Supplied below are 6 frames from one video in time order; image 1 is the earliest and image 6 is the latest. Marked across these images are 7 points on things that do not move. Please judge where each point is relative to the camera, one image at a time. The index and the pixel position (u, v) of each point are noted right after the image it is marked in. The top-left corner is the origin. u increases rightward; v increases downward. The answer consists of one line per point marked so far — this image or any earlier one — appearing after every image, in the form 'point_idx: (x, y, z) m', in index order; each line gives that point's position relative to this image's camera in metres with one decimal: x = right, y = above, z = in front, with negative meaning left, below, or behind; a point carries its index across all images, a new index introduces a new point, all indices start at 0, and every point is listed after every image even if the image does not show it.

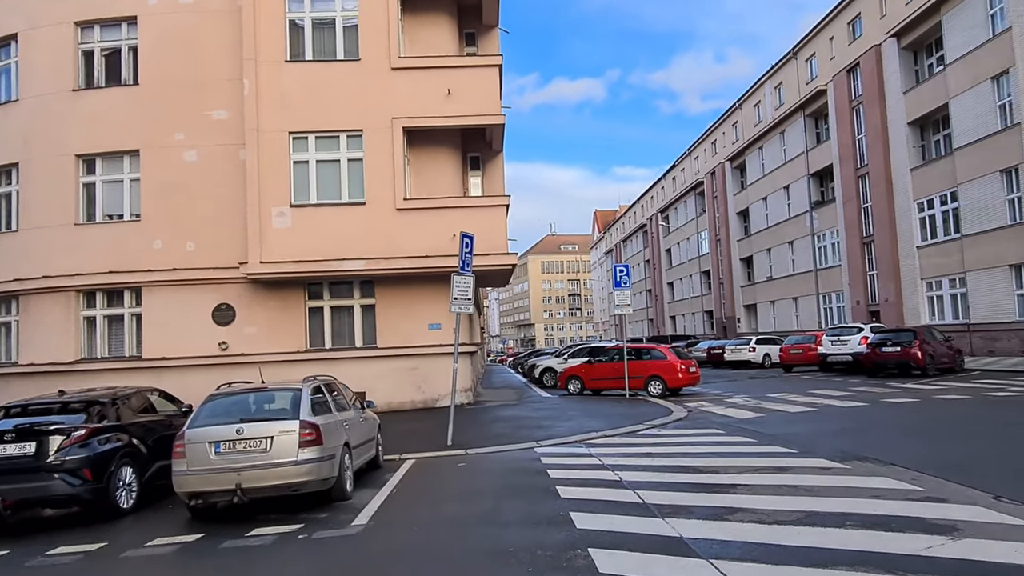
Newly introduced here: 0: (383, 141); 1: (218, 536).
0: (-3.1, +3.5, +17.6) m
1: (-2.8, -2.4, +7.0) m
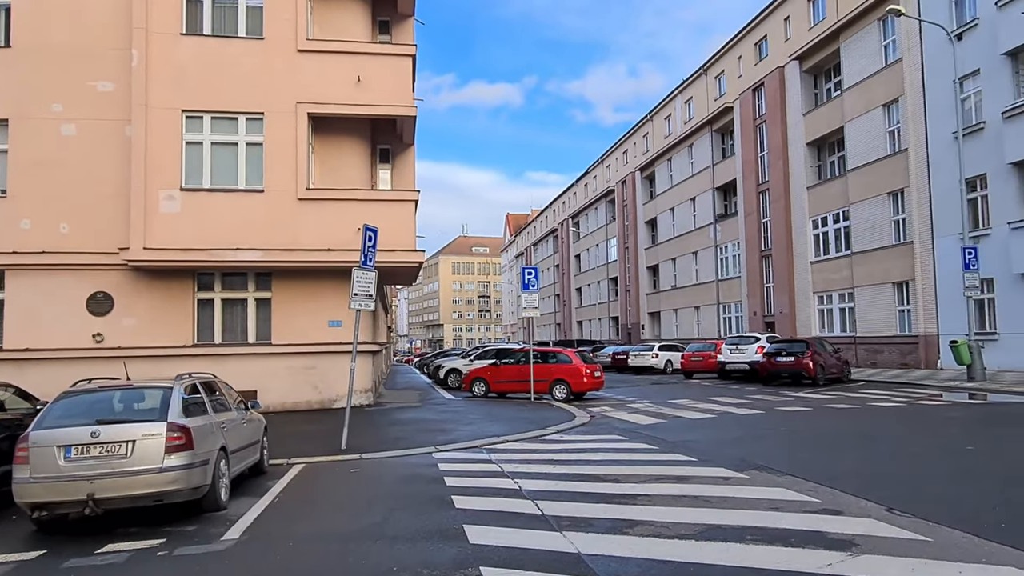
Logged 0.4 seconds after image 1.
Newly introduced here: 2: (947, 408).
0: (-5.2, +3.7, +16.6) m
1: (-3.8, -2.3, +6.2) m
2: (+8.5, -2.3, +14.2) m
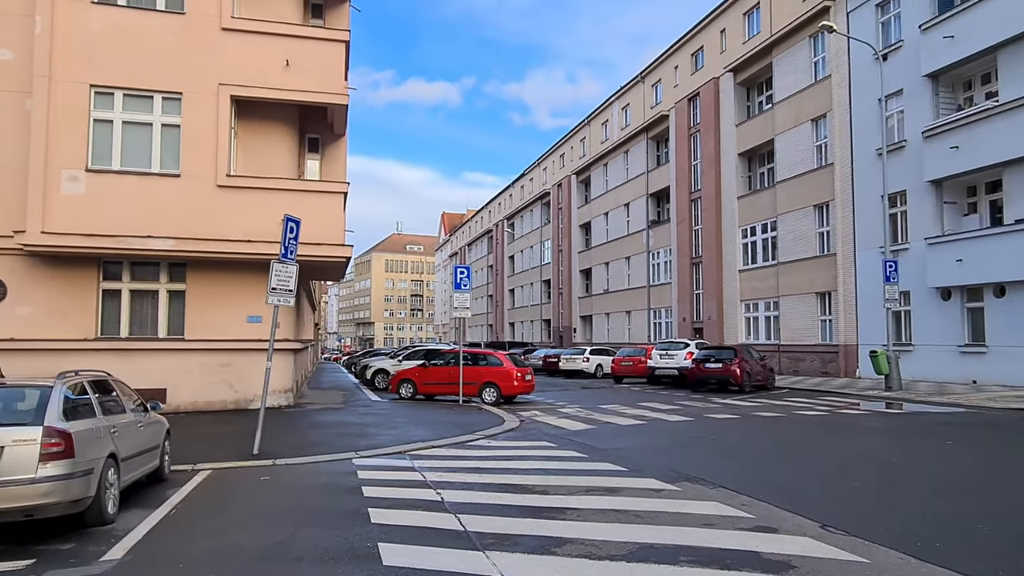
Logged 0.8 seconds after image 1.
0: (-6.6, +3.9, +15.6) m
1: (-4.4, -2.1, +5.3) m
2: (+7.1, -2.6, +14.4) m
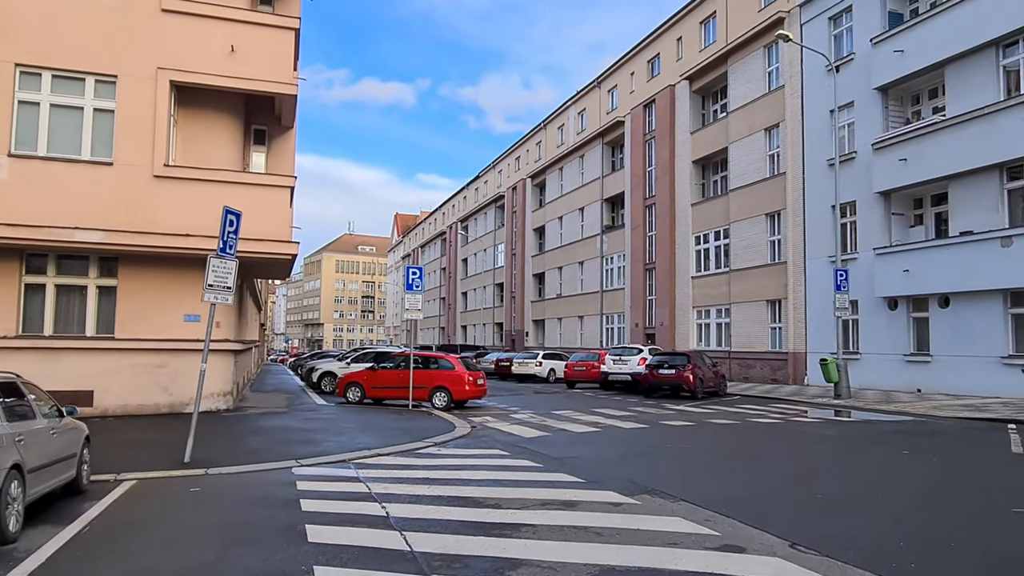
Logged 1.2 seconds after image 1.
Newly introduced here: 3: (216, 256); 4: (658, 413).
0: (-7.5, +3.9, +14.7) m
1: (-4.8, -2.0, +4.5) m
2: (+6.1, -2.7, +14.4) m
3: (-4.2, +0.5, +10.4) m
4: (+3.4, -2.9, +16.8) m
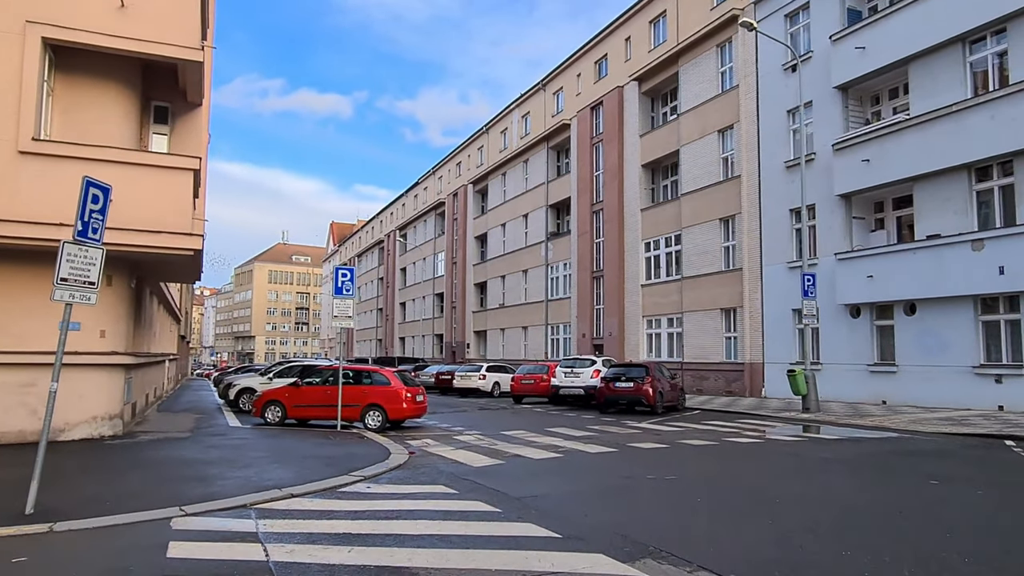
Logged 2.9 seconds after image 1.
0: (-8.4, +3.9, +12.1) m
1: (-4.8, -1.9, +2.0) m
2: (+5.2, -2.8, +12.7) m
3: (-4.8, +0.5, +8.0) m
4: (+2.2, -3.0, +14.9) m
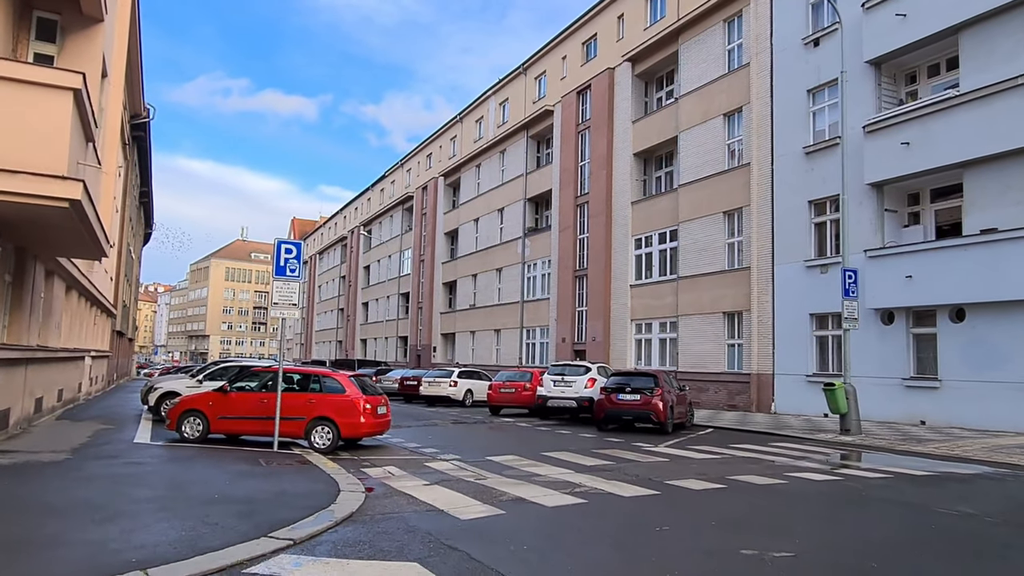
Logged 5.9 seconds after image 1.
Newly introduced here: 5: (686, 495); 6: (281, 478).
0: (-8.2, +4.4, +8.3) m
1: (-4.3, -1.4, -1.6) m
2: (+5.1, -2.6, +9.5) m
3: (-4.5, +1.0, +4.3) m
4: (+2.1, -2.7, +11.5) m
5: (+2.0, -2.5, +8.7) m
6: (-3.0, -2.5, +9.5) m
